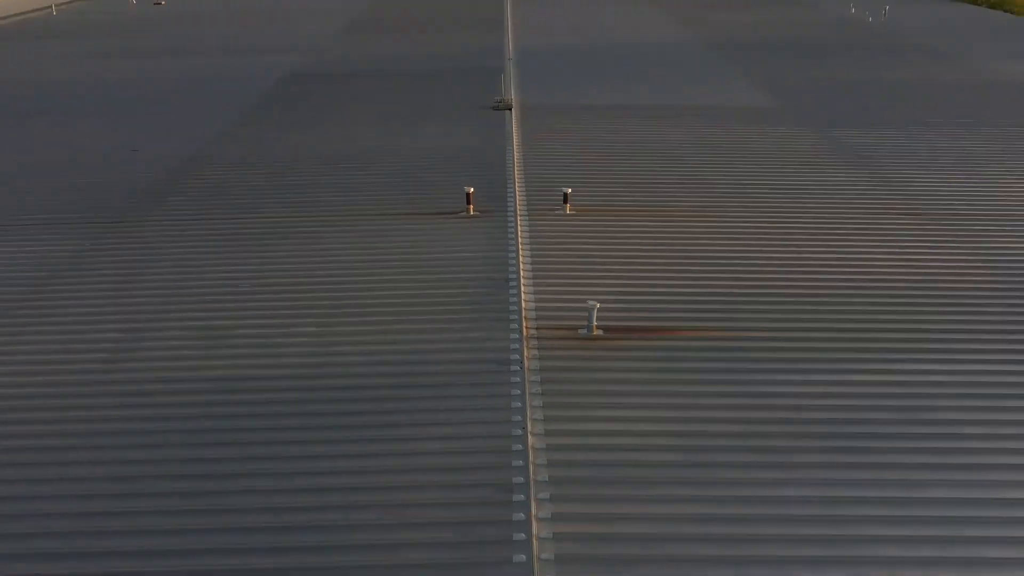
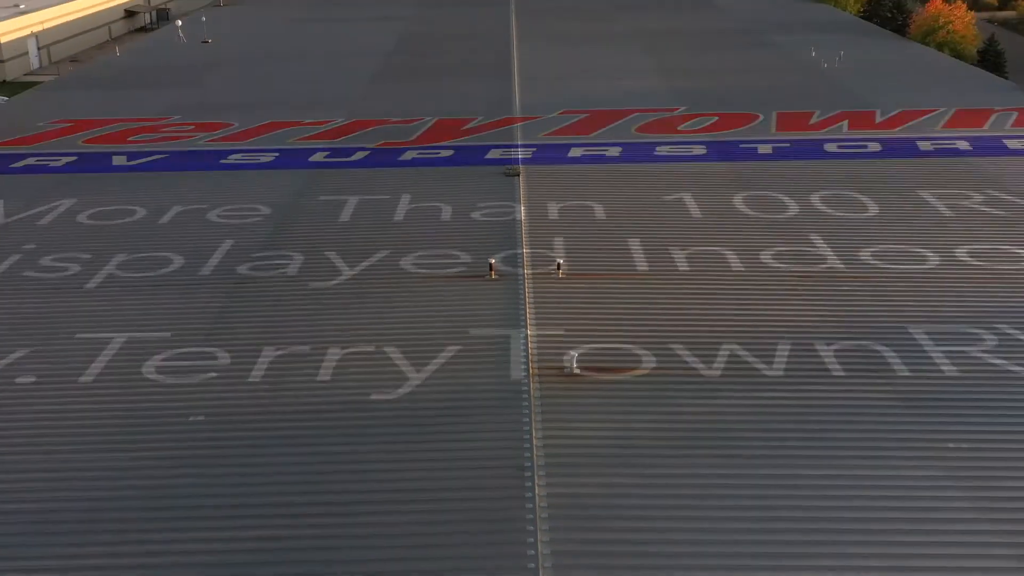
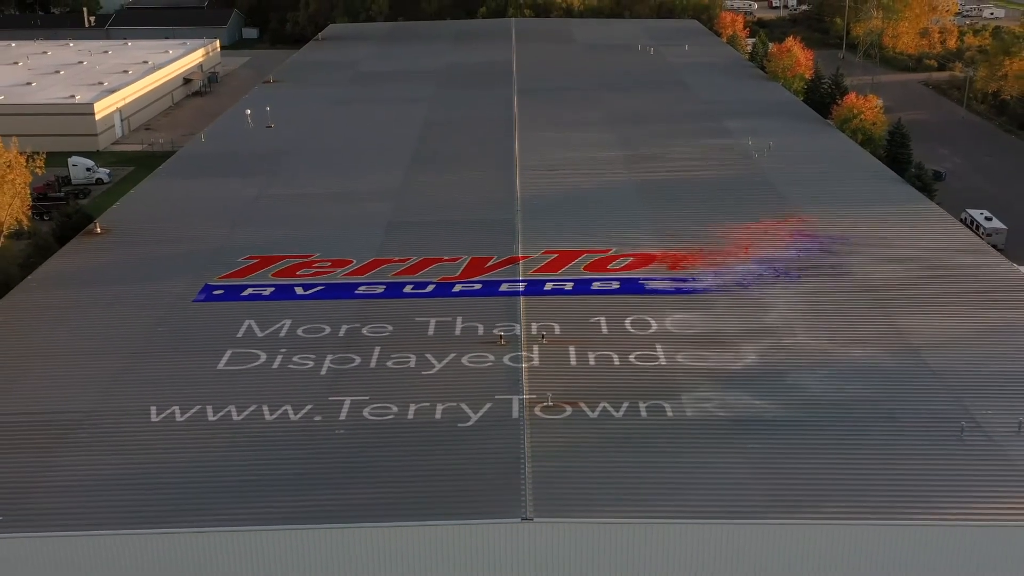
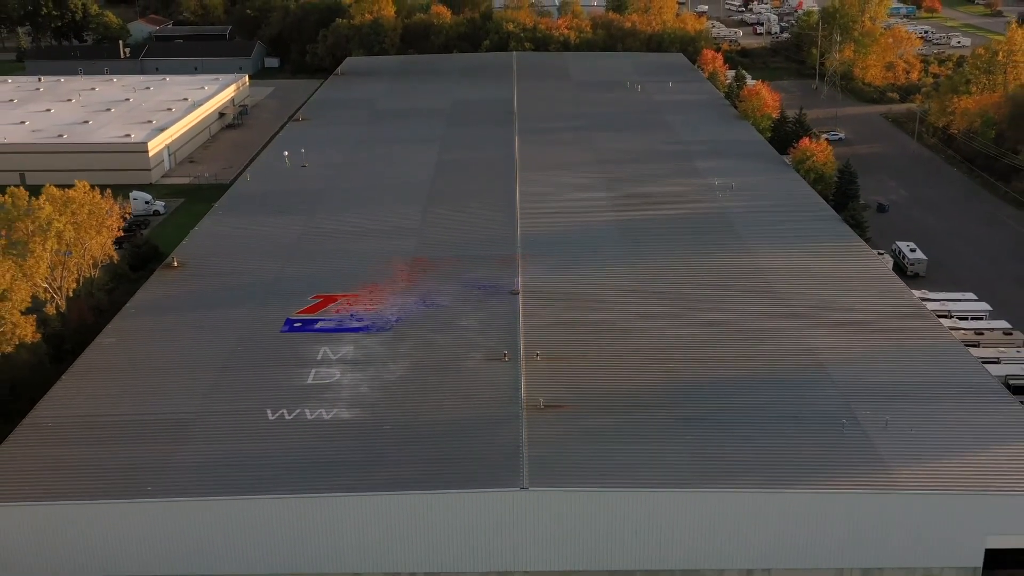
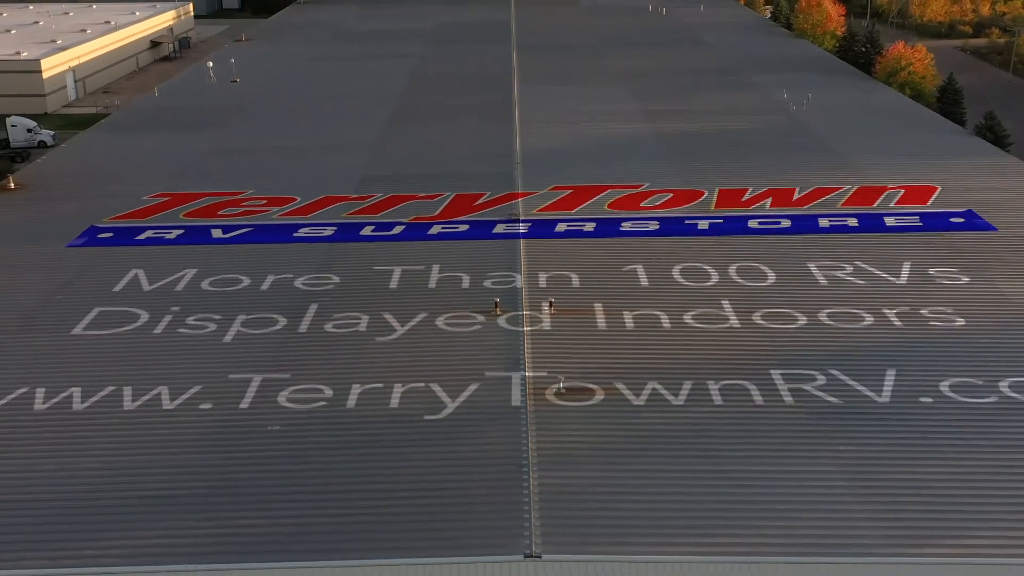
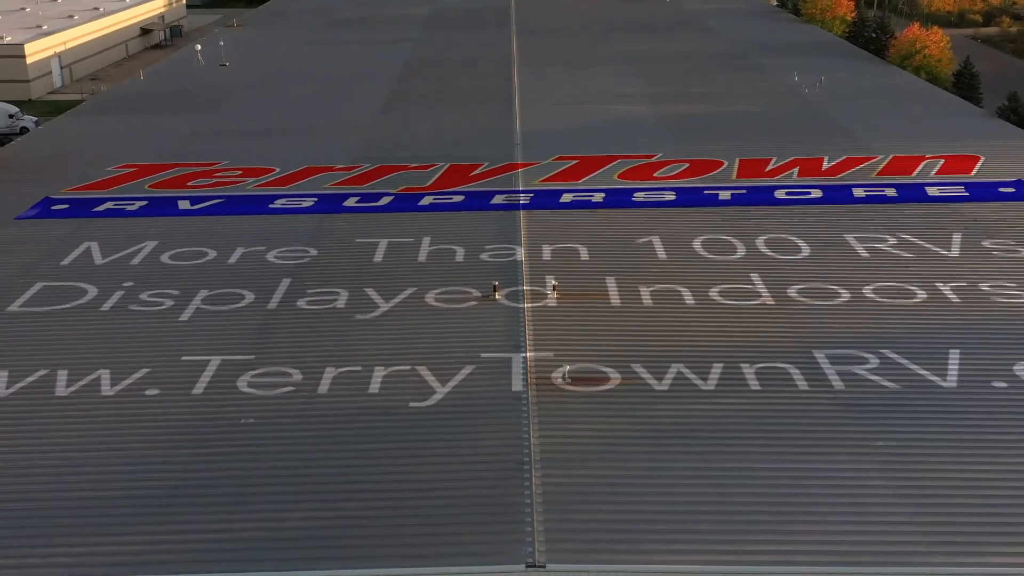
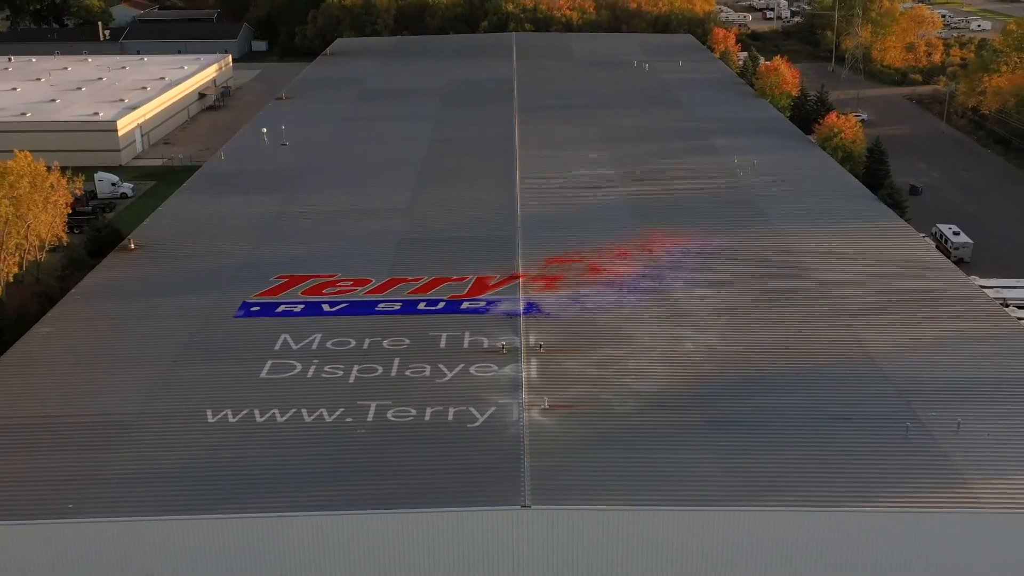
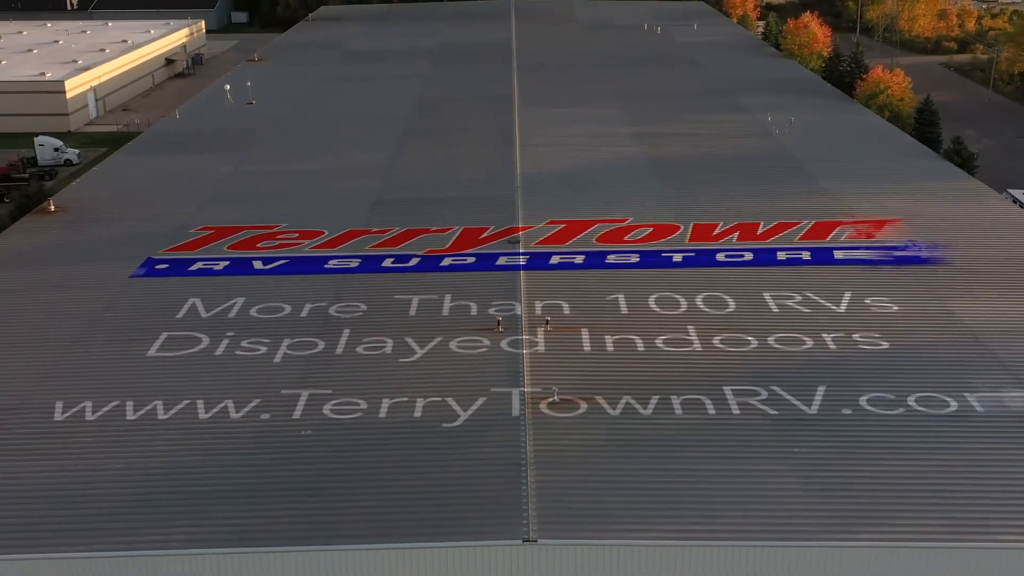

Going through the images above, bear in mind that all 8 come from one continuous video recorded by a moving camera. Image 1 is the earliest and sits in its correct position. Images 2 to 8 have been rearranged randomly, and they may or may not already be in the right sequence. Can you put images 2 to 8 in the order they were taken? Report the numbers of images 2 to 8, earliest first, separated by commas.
2, 6, 5, 8, 3, 7, 4
